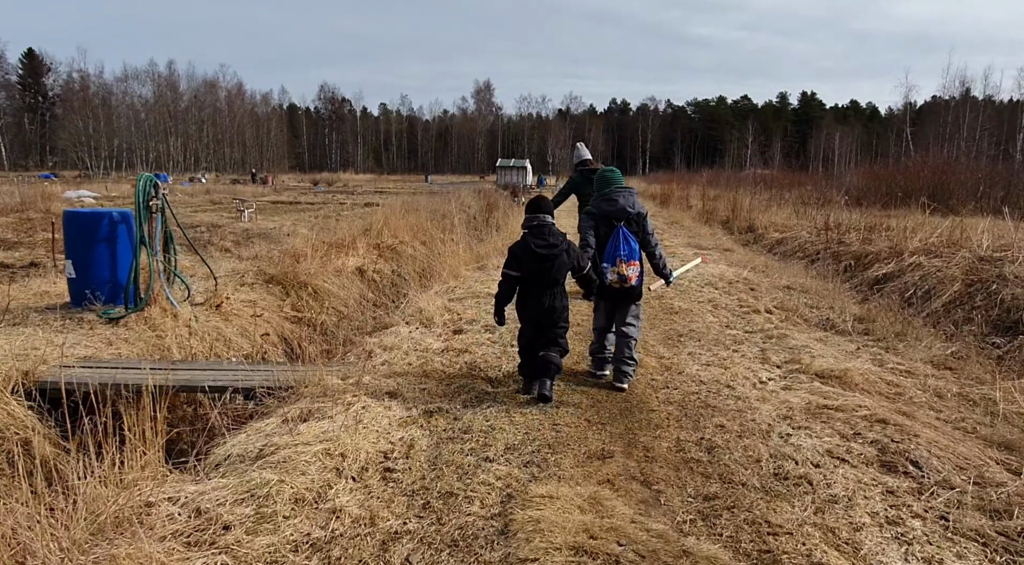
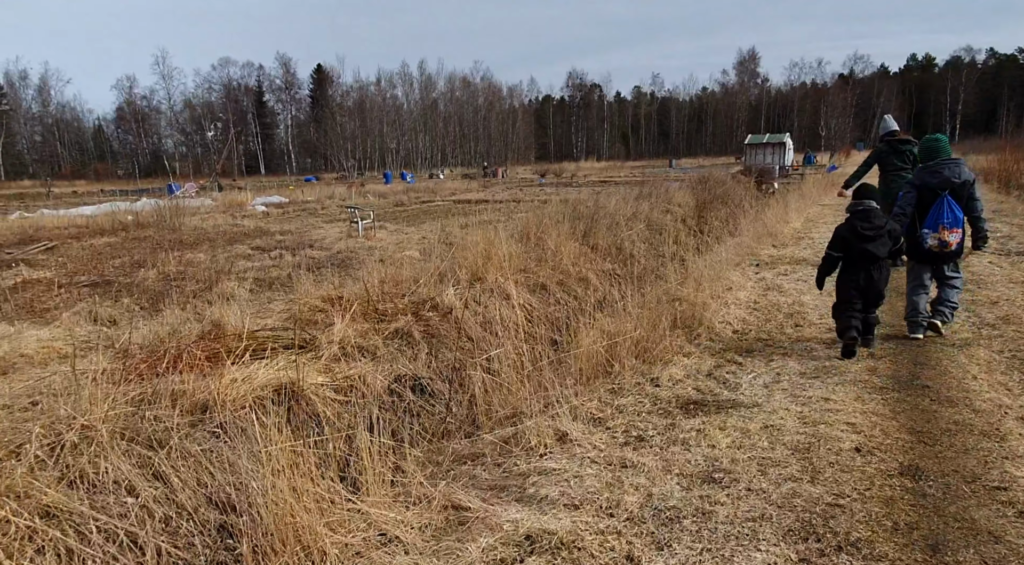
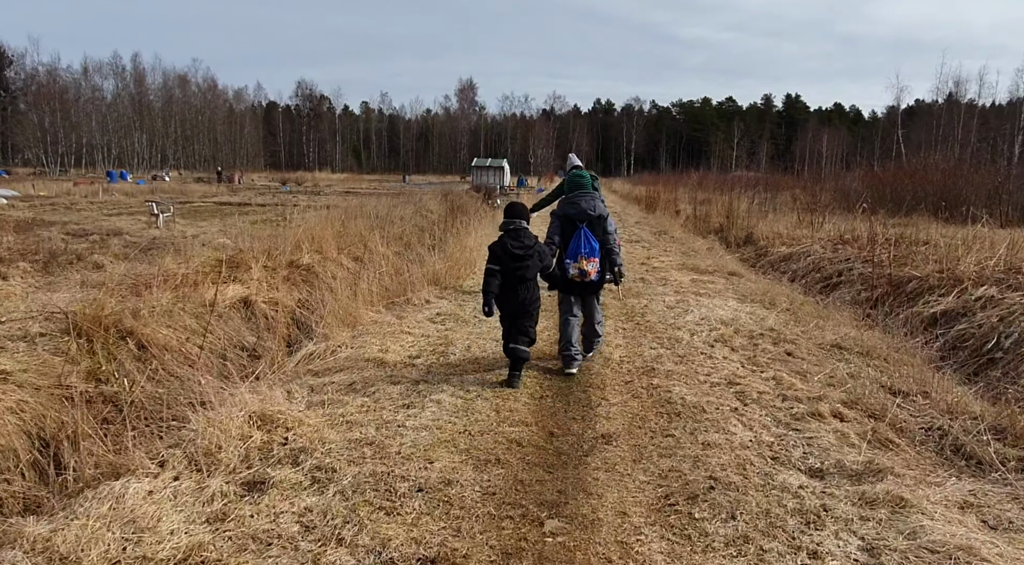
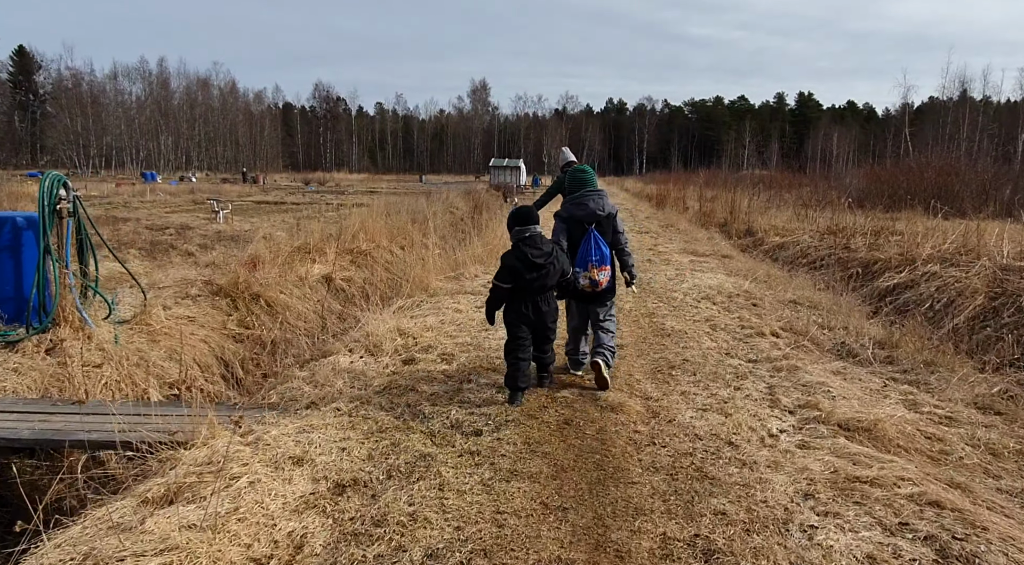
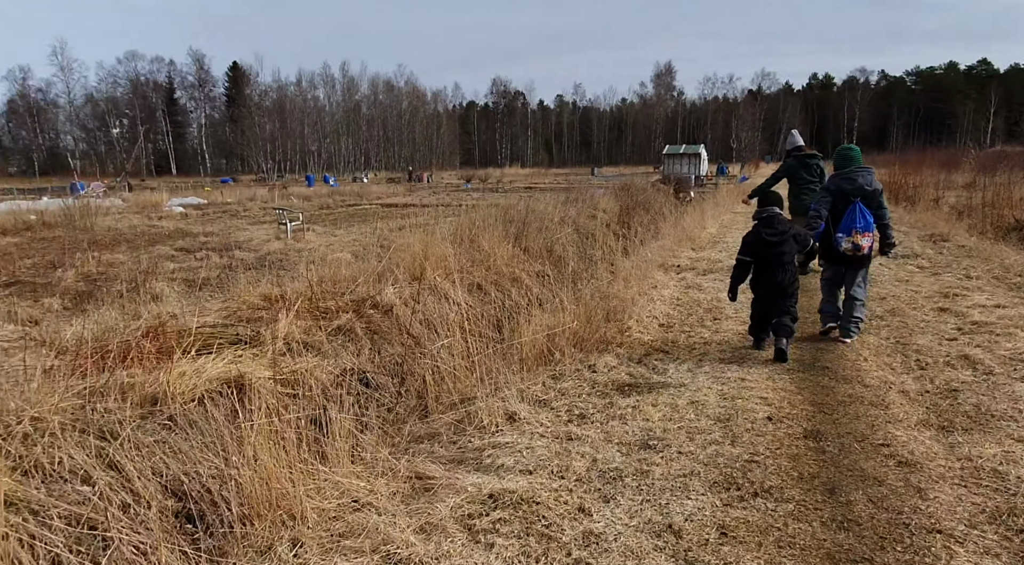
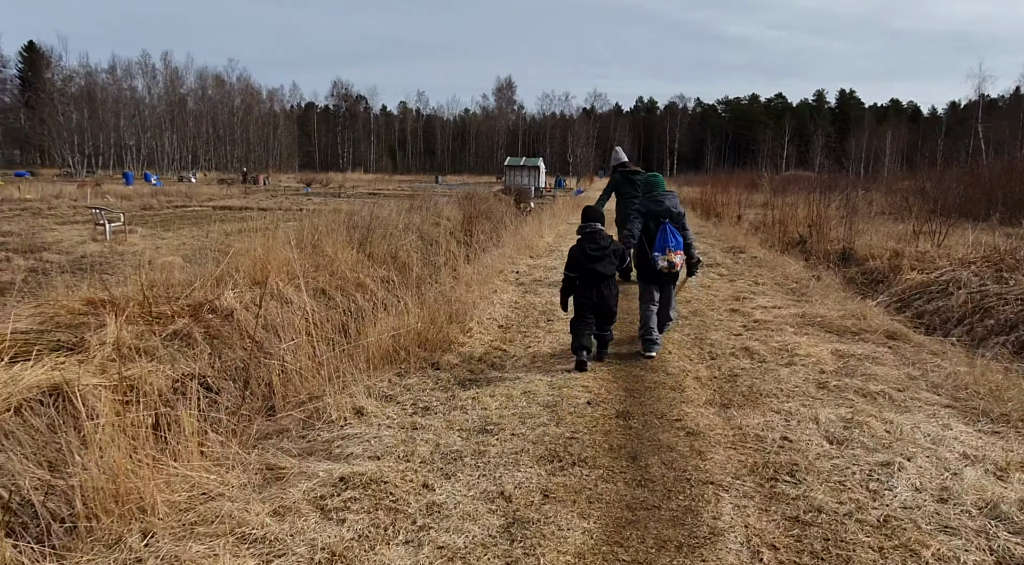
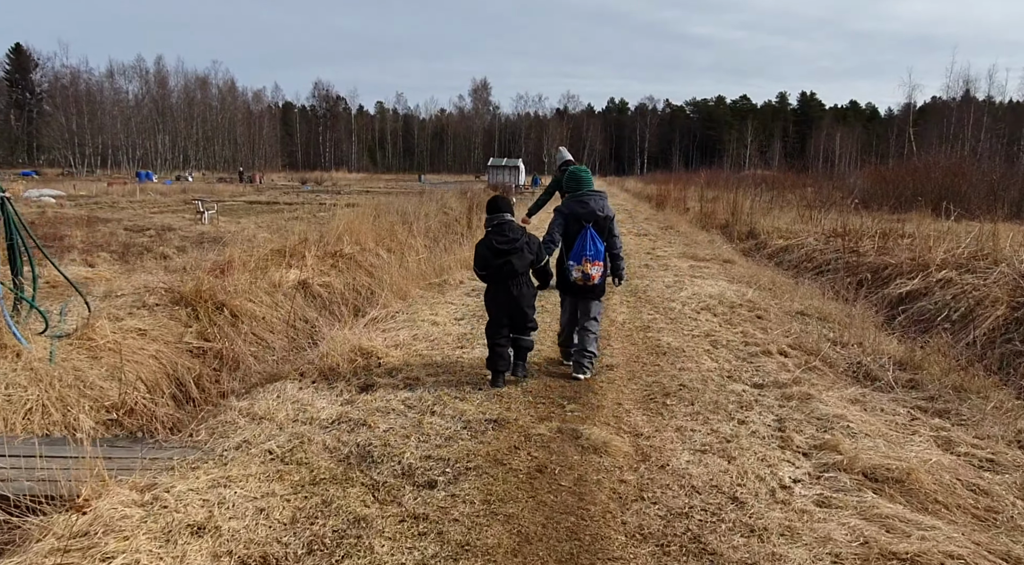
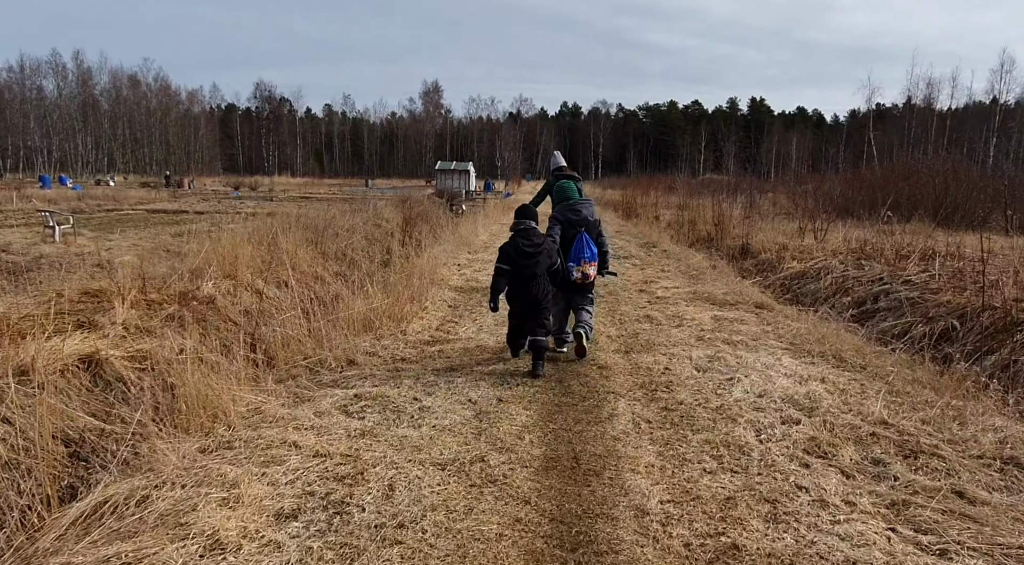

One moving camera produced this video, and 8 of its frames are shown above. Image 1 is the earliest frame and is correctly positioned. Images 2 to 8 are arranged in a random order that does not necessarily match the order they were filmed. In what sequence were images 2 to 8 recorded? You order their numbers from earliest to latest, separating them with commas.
4, 7, 3, 8, 6, 5, 2
